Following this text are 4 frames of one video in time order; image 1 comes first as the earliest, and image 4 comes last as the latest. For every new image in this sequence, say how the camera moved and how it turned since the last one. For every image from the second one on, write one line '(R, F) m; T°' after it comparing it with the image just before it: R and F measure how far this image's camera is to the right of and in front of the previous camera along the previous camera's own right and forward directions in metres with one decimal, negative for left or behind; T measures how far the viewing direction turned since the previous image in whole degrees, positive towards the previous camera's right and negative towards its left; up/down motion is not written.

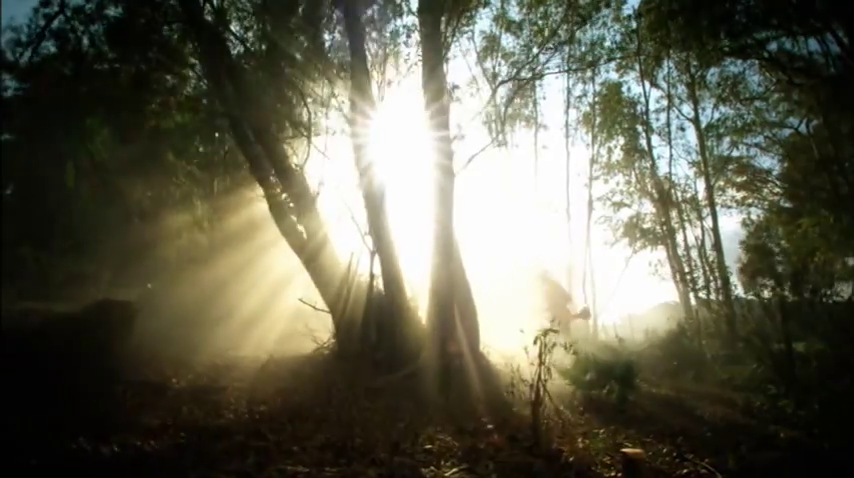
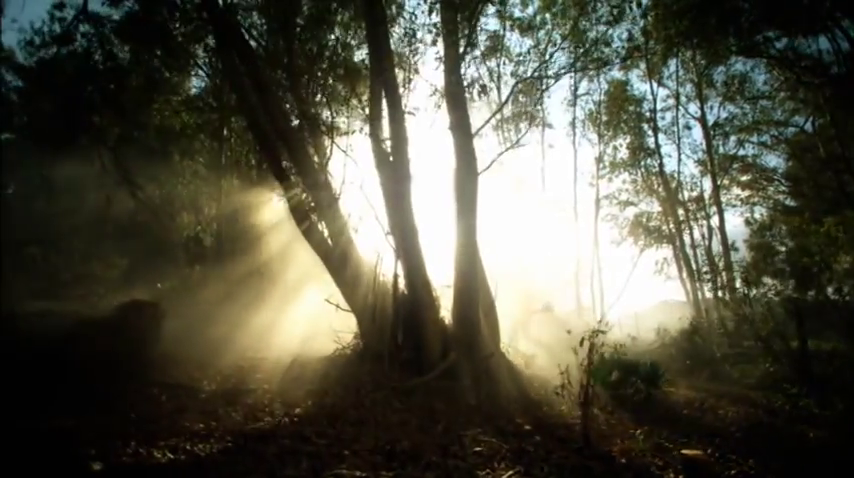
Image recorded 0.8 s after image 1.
(-0.5, +0.1) m; +1°
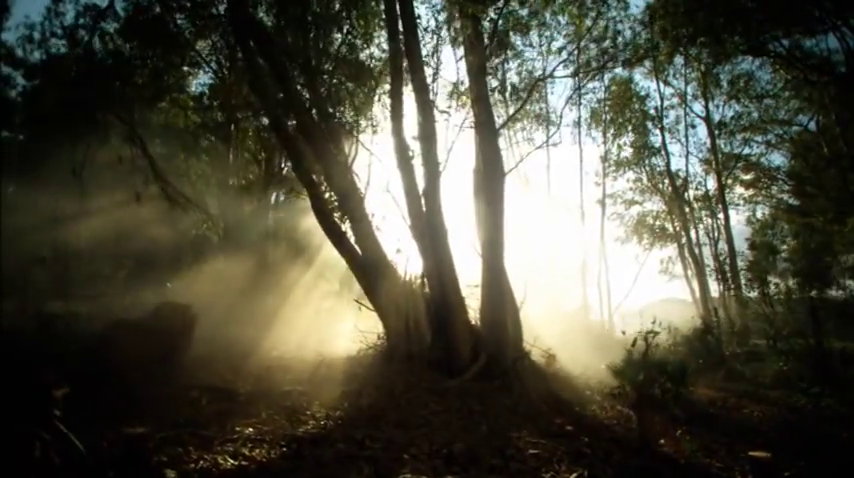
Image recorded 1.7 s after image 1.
(-0.6, +0.1) m; +1°
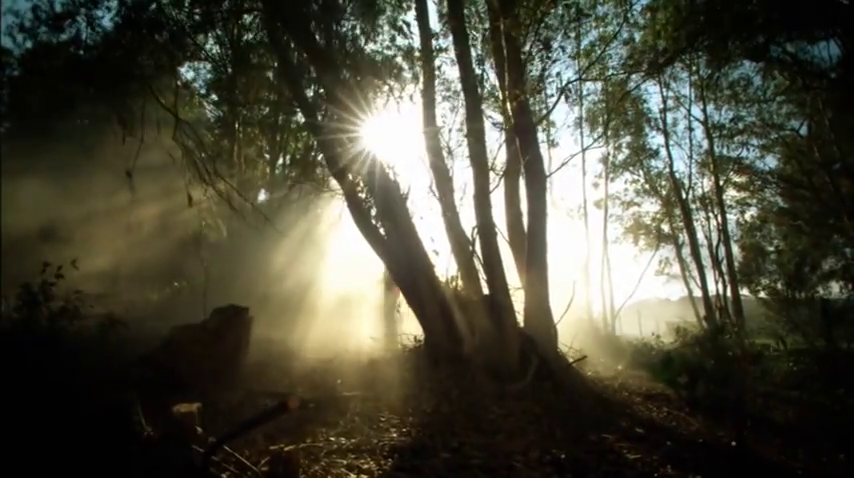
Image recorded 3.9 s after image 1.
(-1.2, +0.2) m; +3°
